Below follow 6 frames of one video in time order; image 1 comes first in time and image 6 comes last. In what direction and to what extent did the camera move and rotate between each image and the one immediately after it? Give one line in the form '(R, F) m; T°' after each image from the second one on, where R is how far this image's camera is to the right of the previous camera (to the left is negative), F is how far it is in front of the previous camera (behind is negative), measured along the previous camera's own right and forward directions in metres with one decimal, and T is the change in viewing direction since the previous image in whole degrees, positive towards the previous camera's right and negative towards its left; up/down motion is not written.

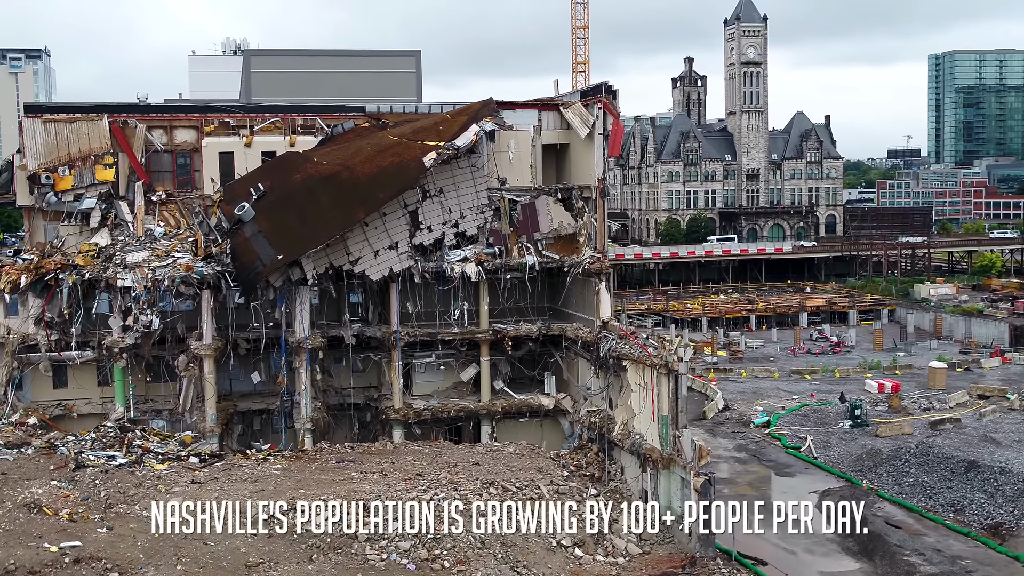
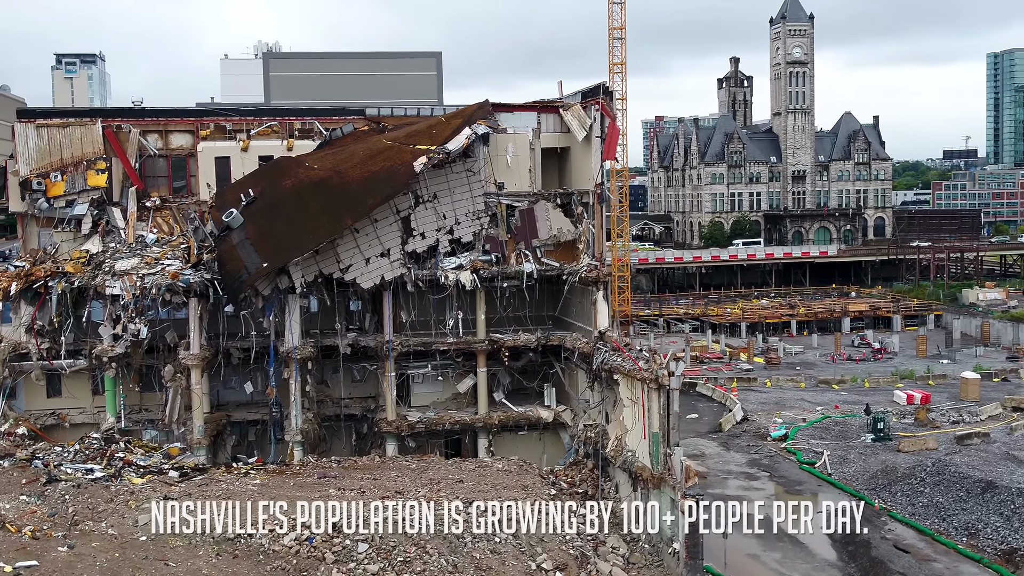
(+1.3, +1.0) m; -3°
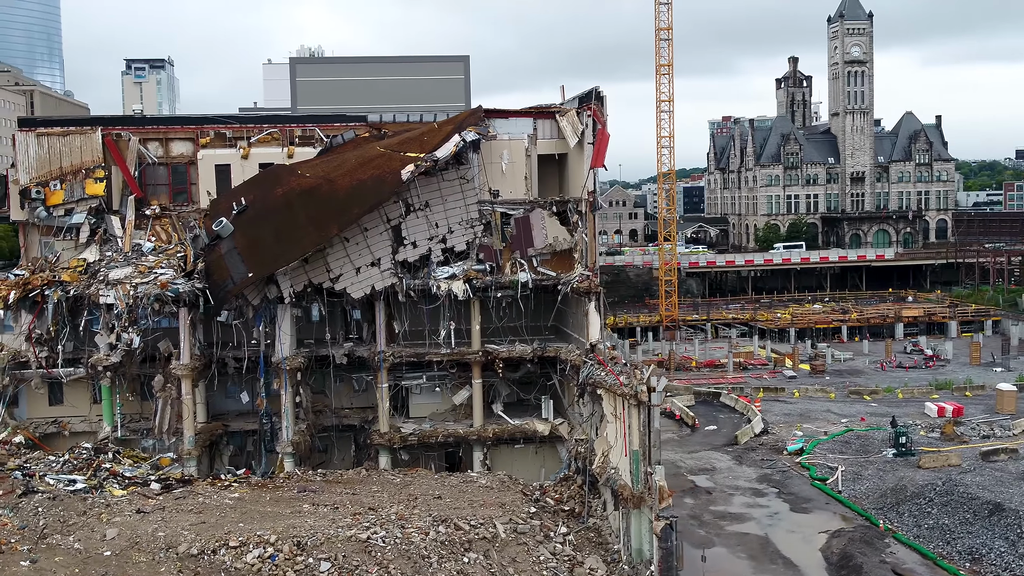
(+1.7, +0.7) m; -3°
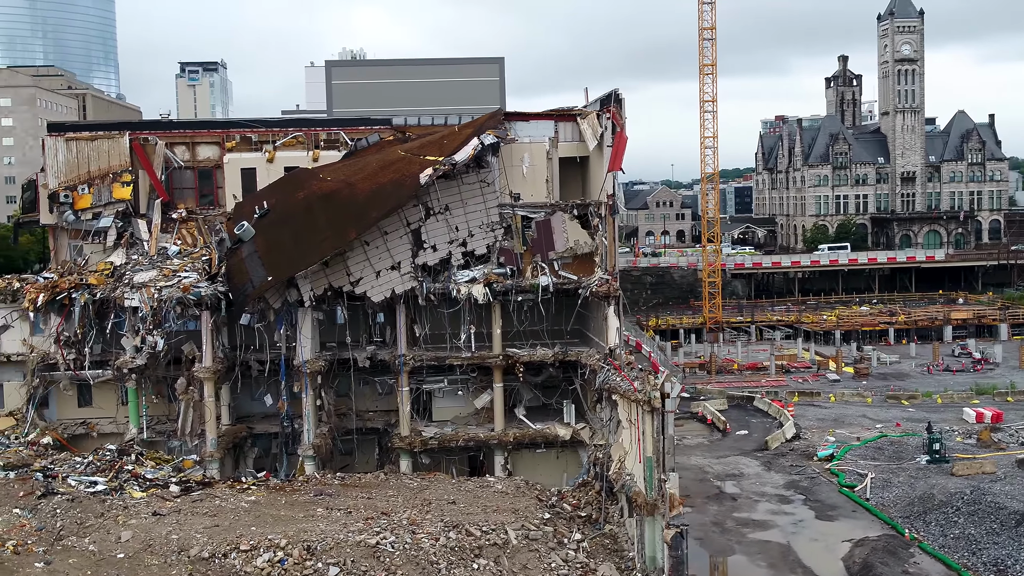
(+0.7, +0.2) m; -2°
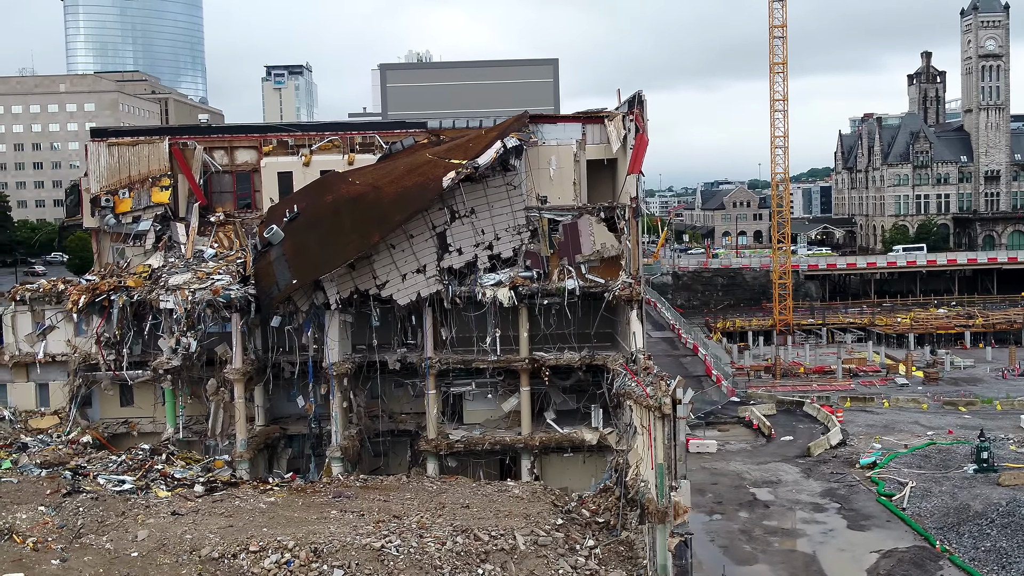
(+1.4, +0.2) m; -4°
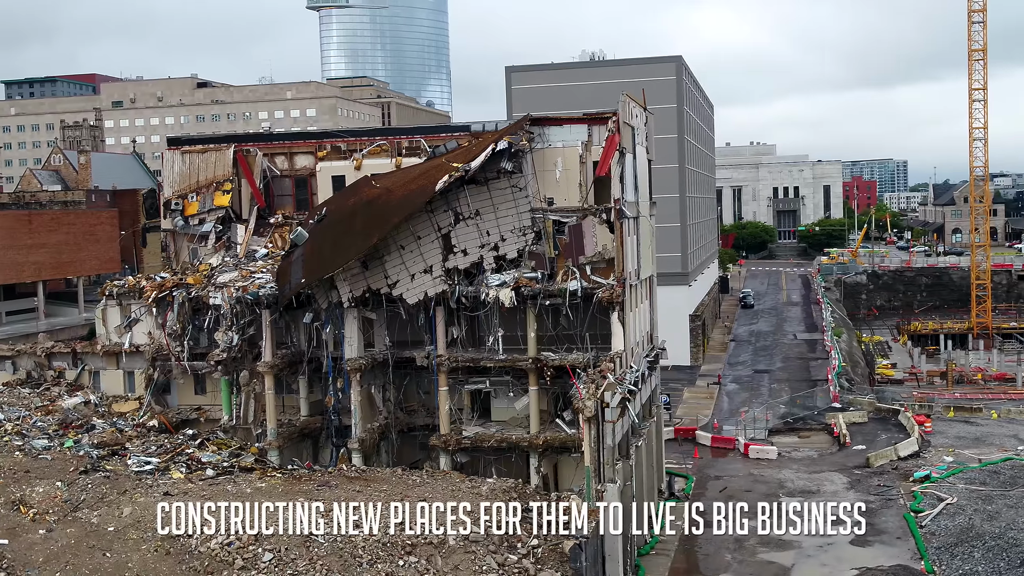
(+5.9, +0.2) m; -13°
